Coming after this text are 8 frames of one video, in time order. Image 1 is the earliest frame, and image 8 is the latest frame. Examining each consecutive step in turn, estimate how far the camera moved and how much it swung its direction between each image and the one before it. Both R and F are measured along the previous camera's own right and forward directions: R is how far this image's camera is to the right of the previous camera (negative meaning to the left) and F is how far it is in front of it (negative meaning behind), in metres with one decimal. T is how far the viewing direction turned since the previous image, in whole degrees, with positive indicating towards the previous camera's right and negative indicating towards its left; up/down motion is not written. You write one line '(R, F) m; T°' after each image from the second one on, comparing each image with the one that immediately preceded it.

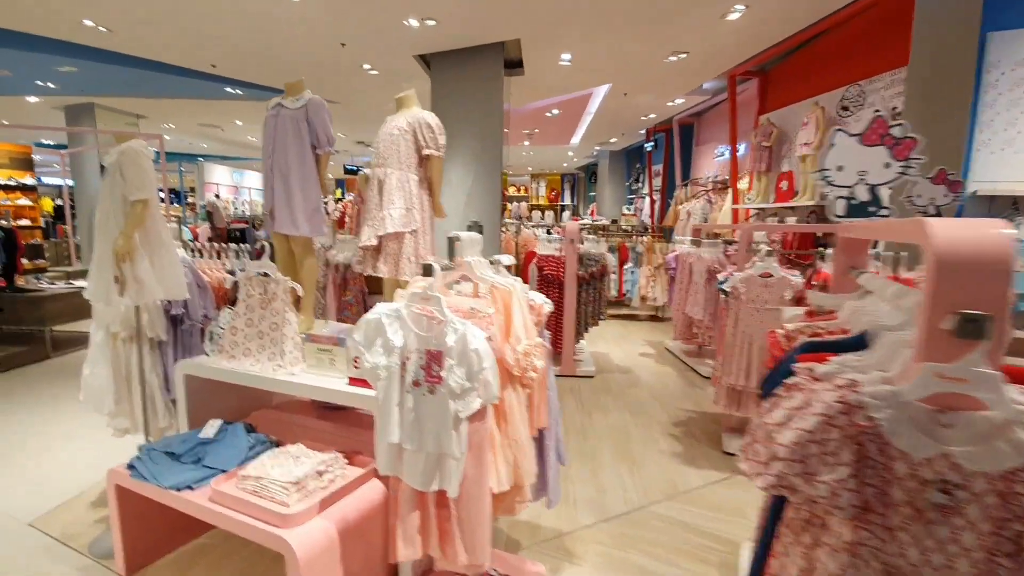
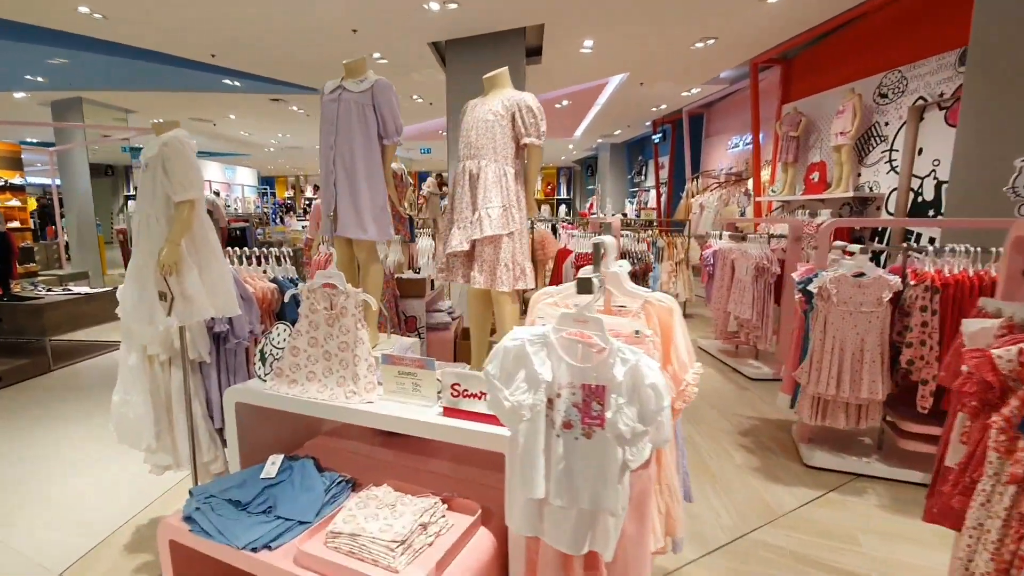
(-0.4, +0.3) m; +1°
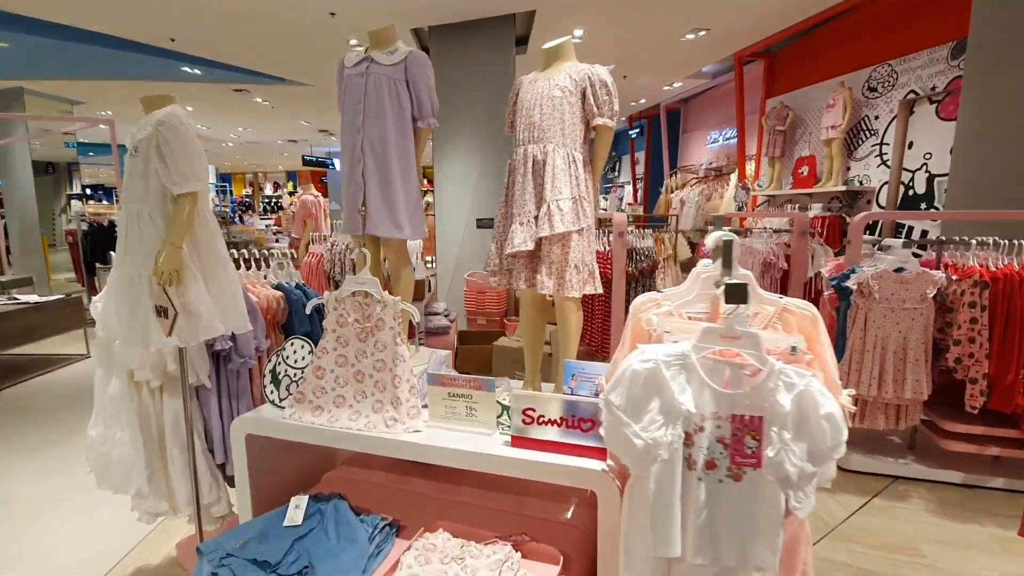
(-0.3, +0.2) m; +4°
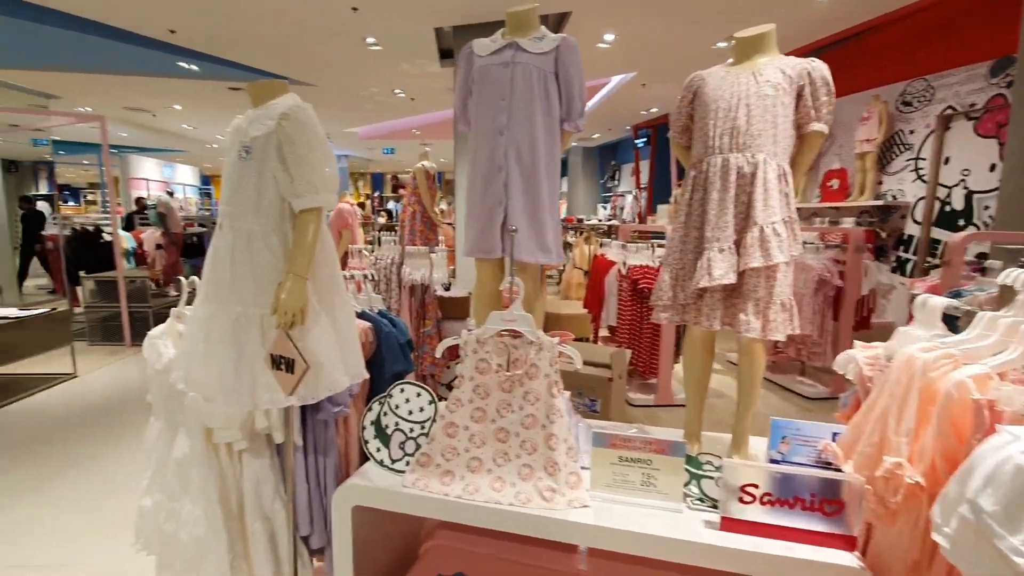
(-0.5, +0.3) m; +3°
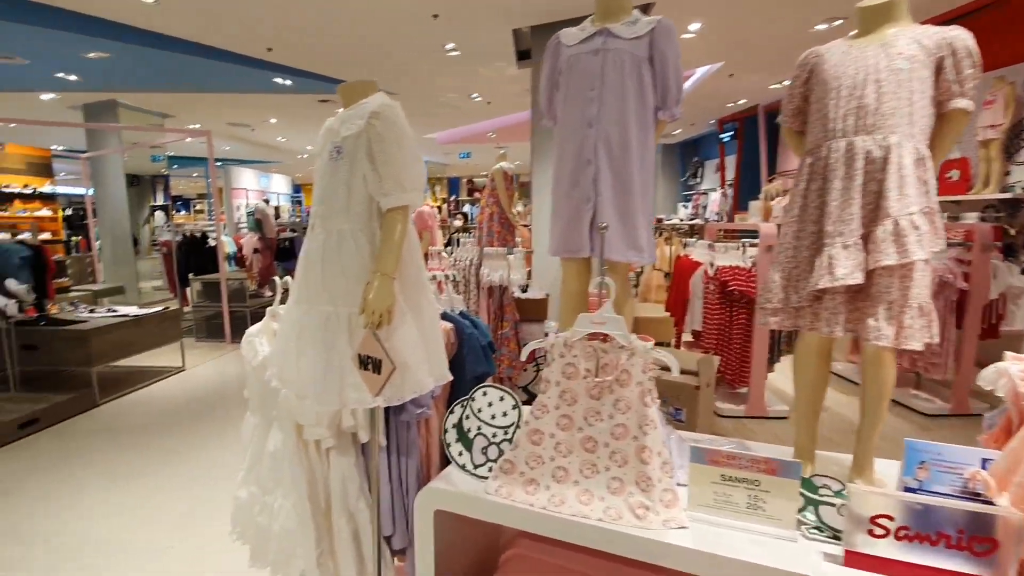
(0.0, +0.1) m; -8°
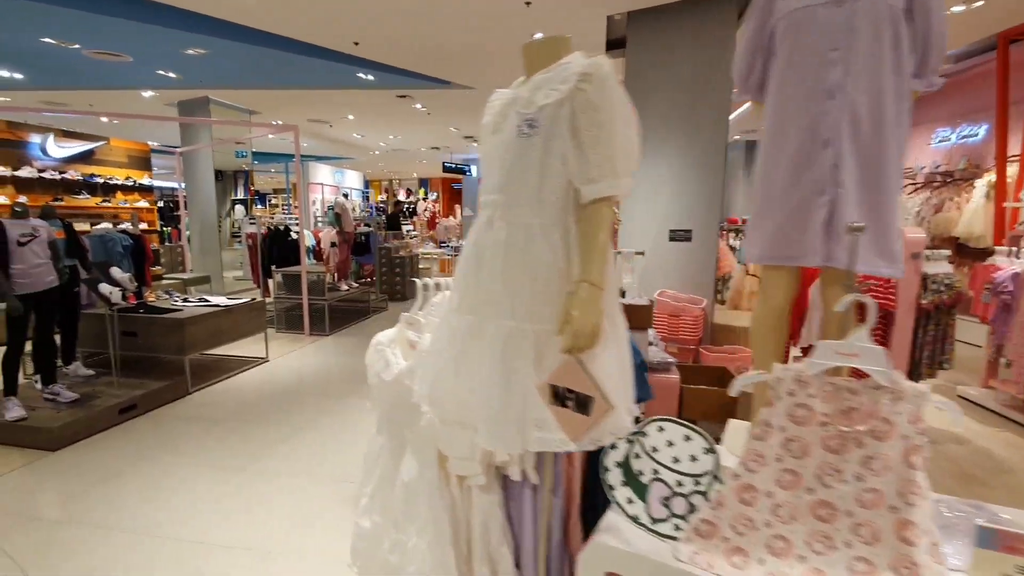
(-0.3, +0.2) m; -6°
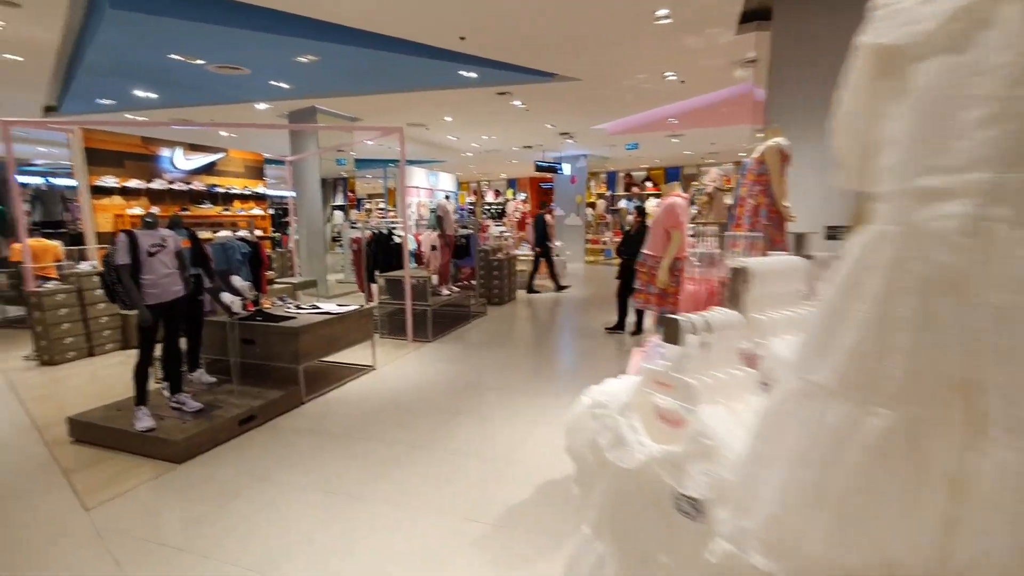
(-0.3, +0.4) m; -9°
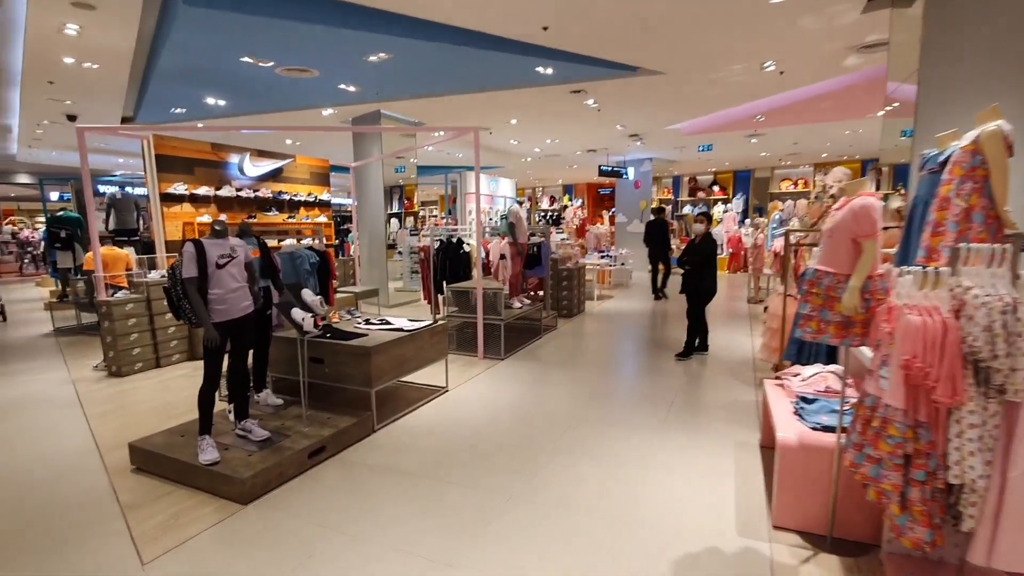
(-0.3, +0.5) m; -5°
